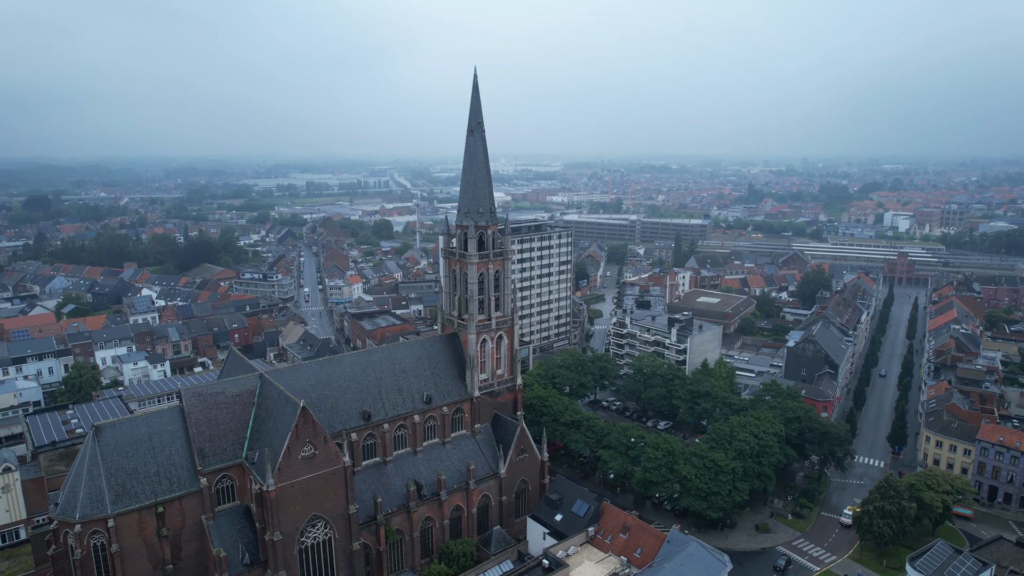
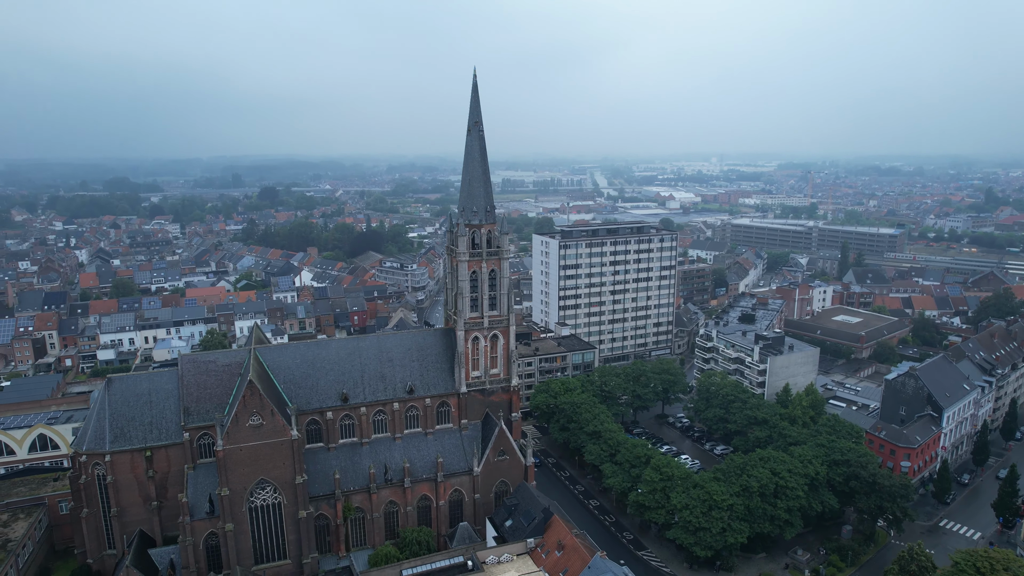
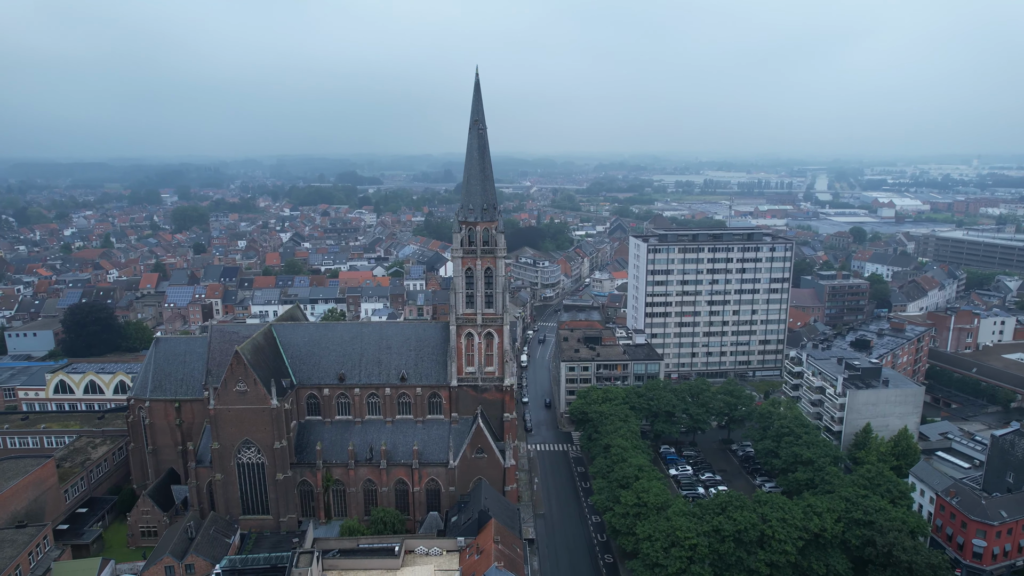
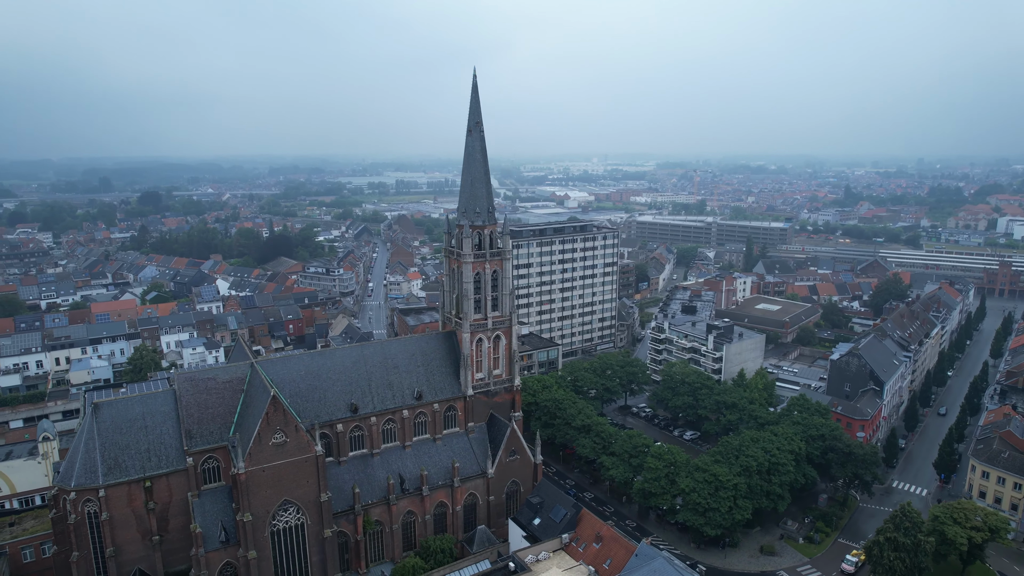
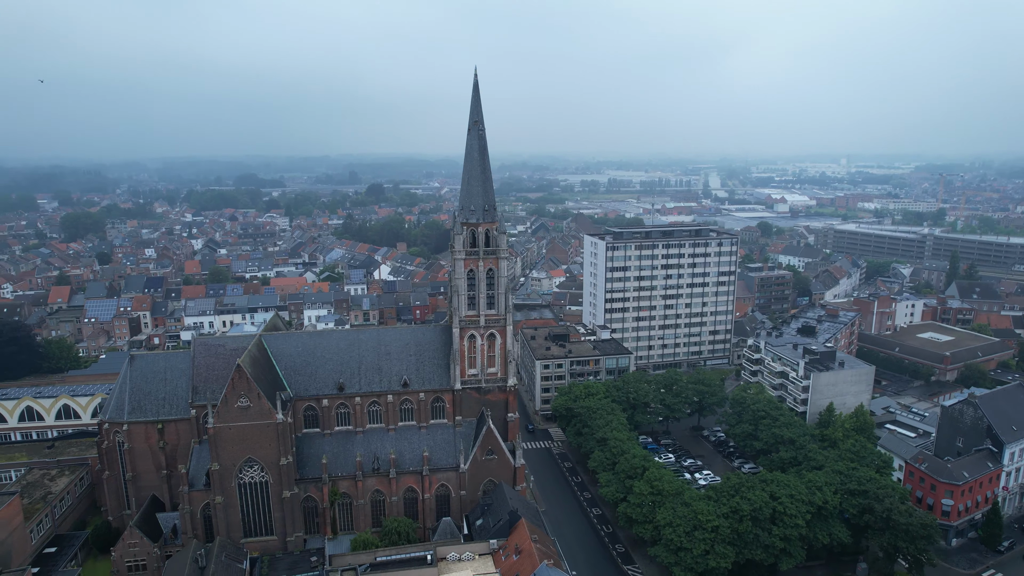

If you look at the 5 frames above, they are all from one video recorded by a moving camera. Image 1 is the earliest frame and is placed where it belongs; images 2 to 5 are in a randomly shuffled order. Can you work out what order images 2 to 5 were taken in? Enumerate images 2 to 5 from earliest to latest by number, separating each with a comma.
4, 2, 5, 3
